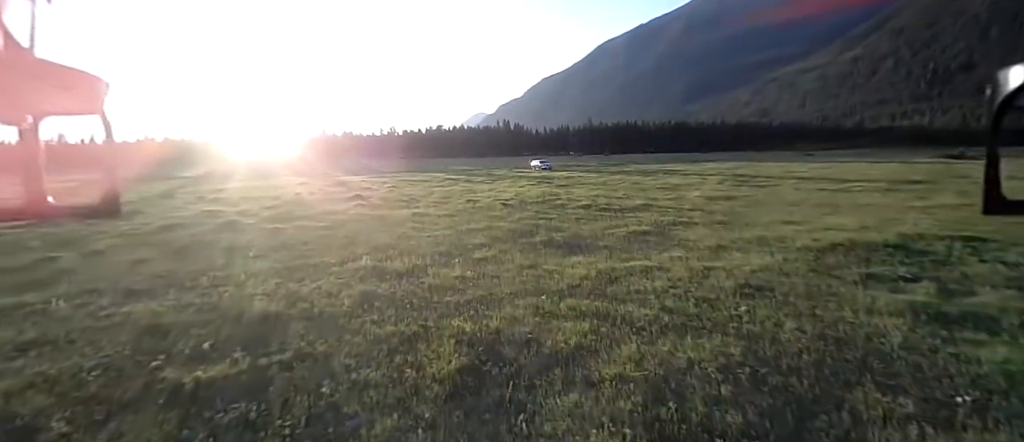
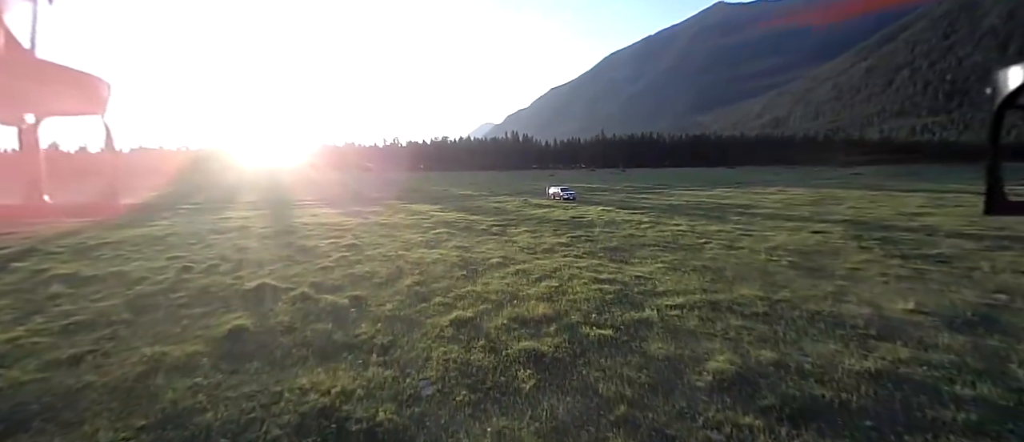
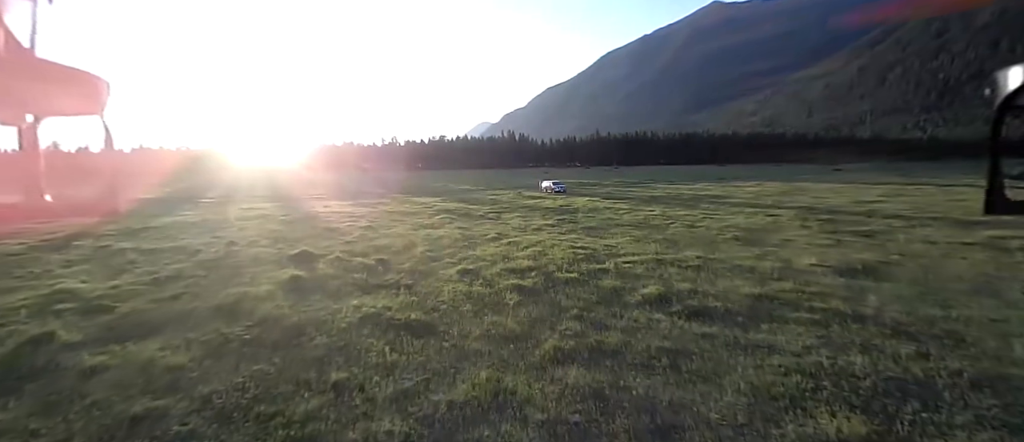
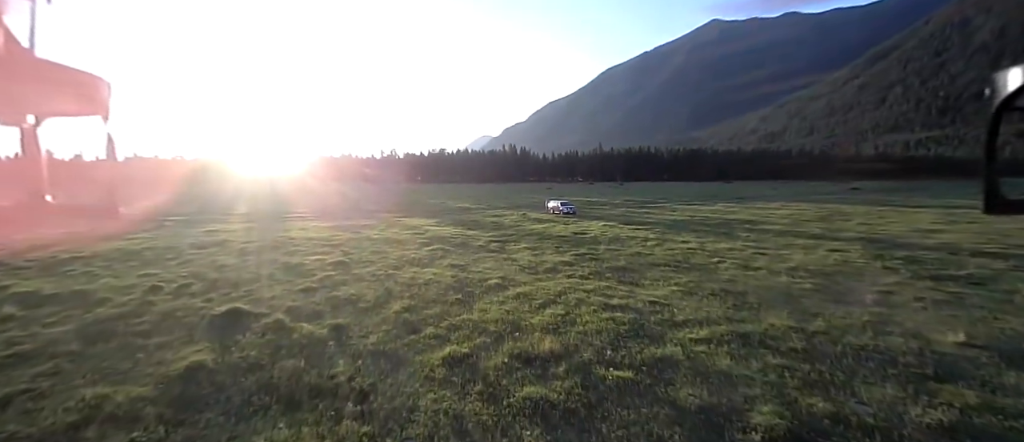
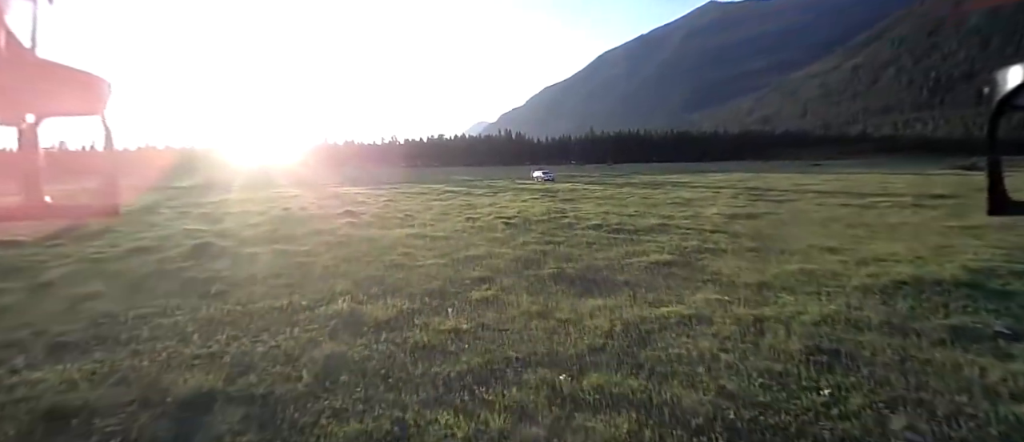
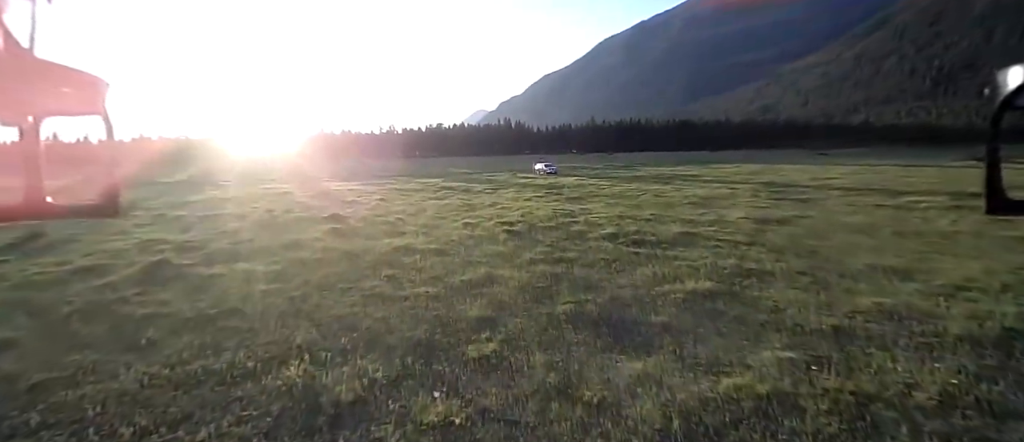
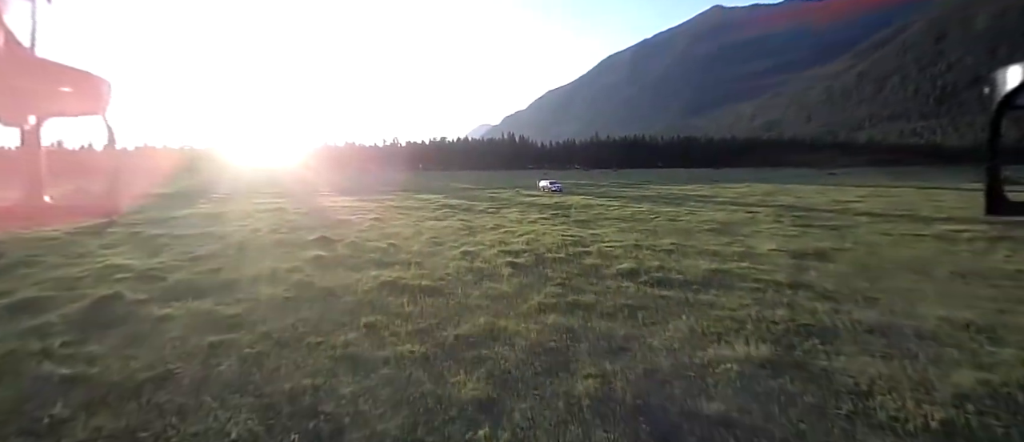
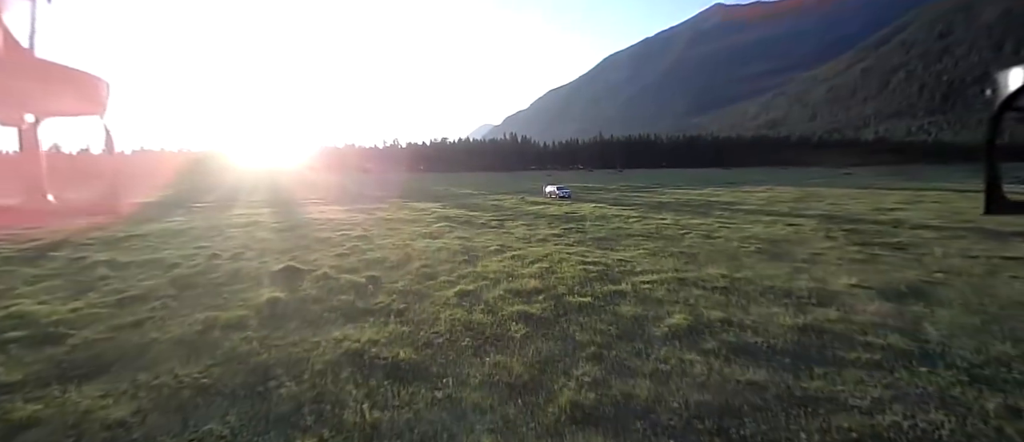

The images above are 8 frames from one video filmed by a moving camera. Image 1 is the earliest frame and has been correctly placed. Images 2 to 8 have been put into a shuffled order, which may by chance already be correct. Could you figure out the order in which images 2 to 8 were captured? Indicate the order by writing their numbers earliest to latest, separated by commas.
5, 6, 7, 3, 8, 2, 4
